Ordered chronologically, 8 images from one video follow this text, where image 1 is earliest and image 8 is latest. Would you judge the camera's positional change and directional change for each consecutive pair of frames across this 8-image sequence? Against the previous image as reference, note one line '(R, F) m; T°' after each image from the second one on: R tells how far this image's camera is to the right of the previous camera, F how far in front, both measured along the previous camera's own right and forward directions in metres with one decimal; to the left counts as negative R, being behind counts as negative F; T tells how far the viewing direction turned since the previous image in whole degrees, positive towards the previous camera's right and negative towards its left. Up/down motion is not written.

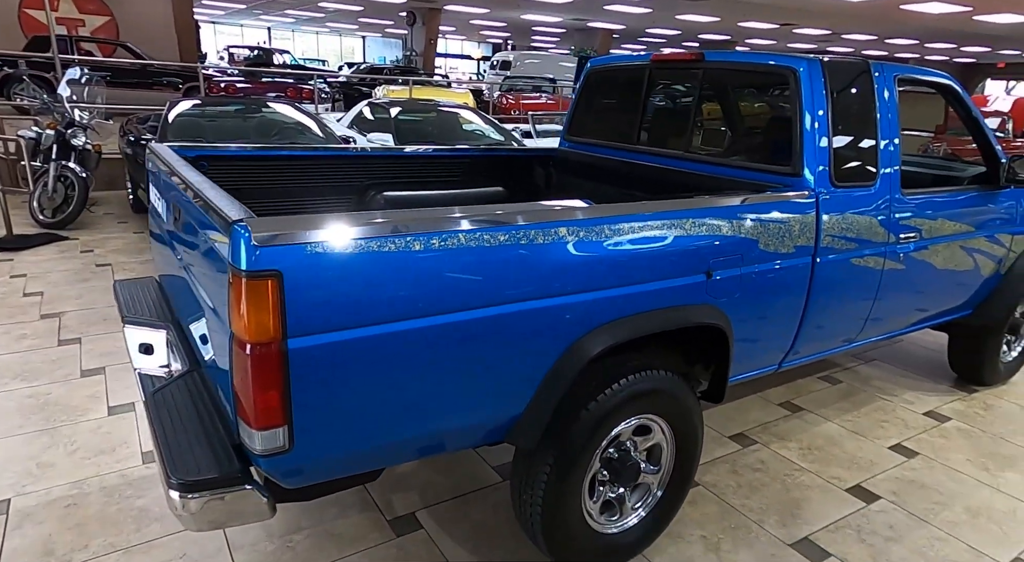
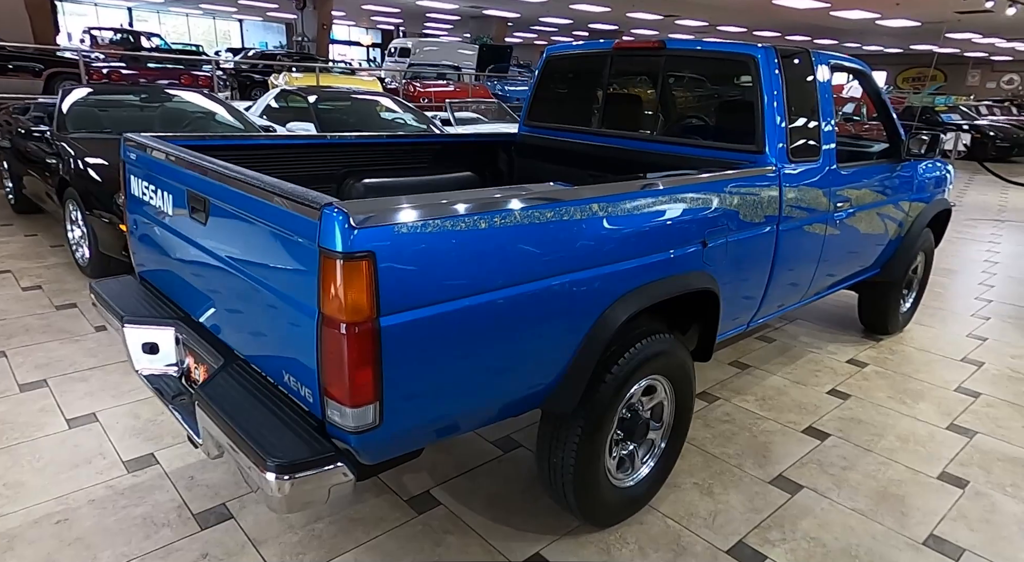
(-0.5, -0.1) m; +10°
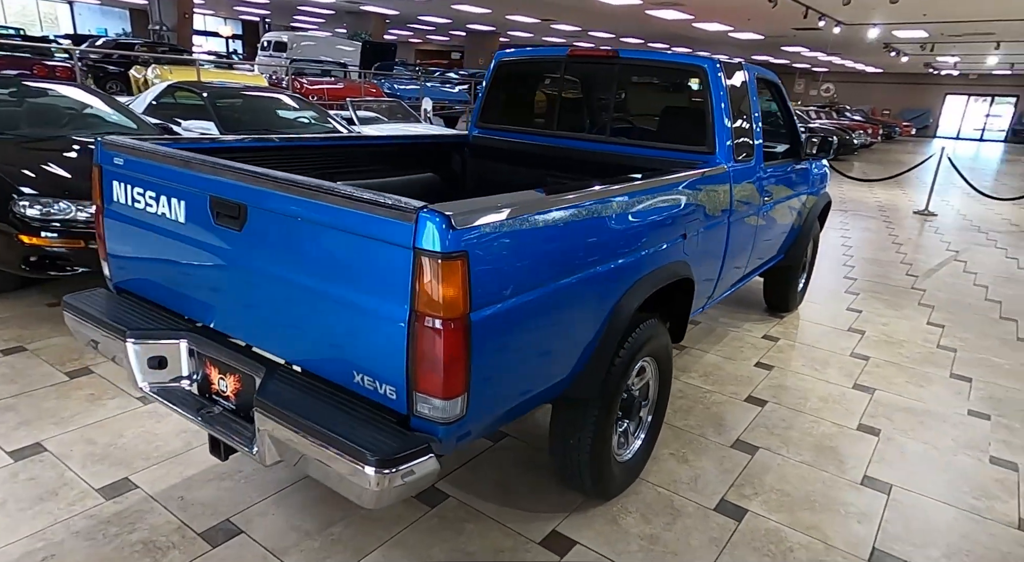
(-0.5, -0.1) m; +12°
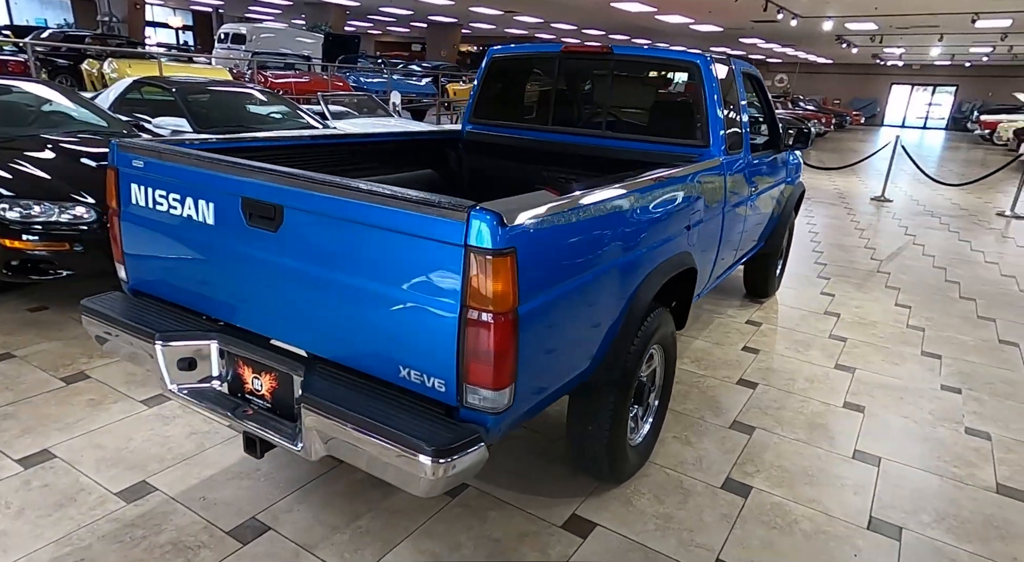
(-0.2, -0.1) m; +4°
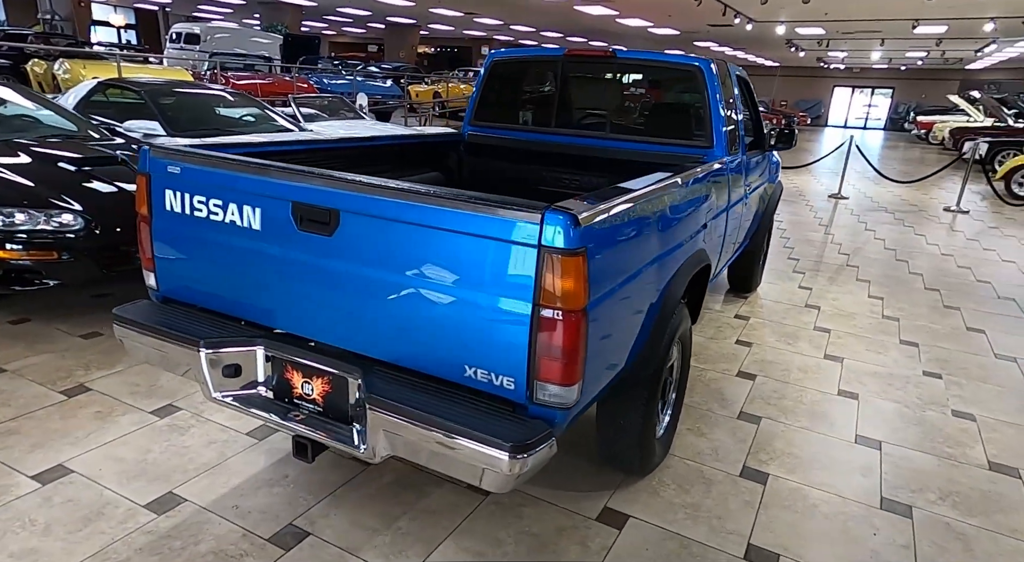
(-0.3, 0.0) m; +4°
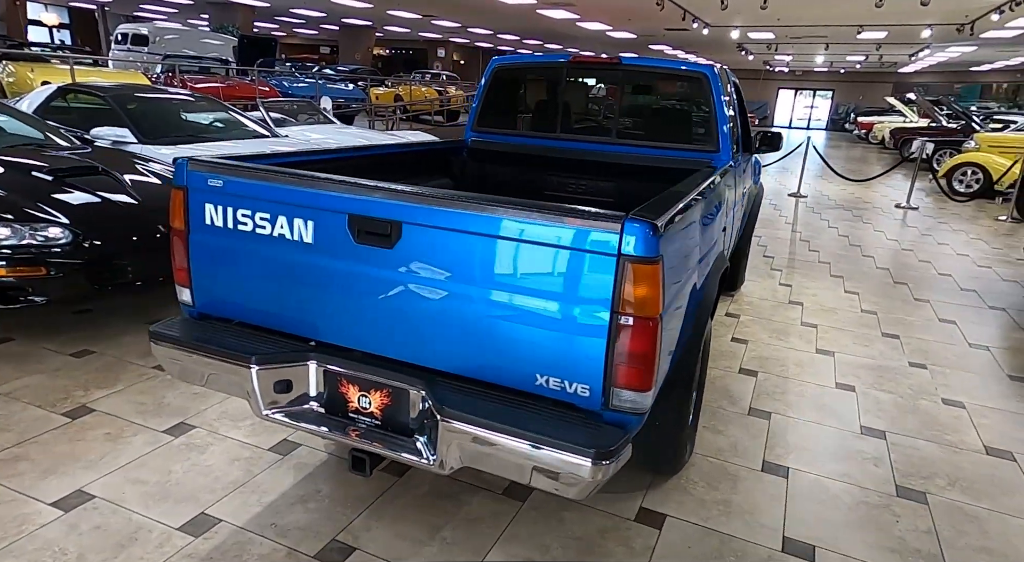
(-0.3, 0.0) m; +4°
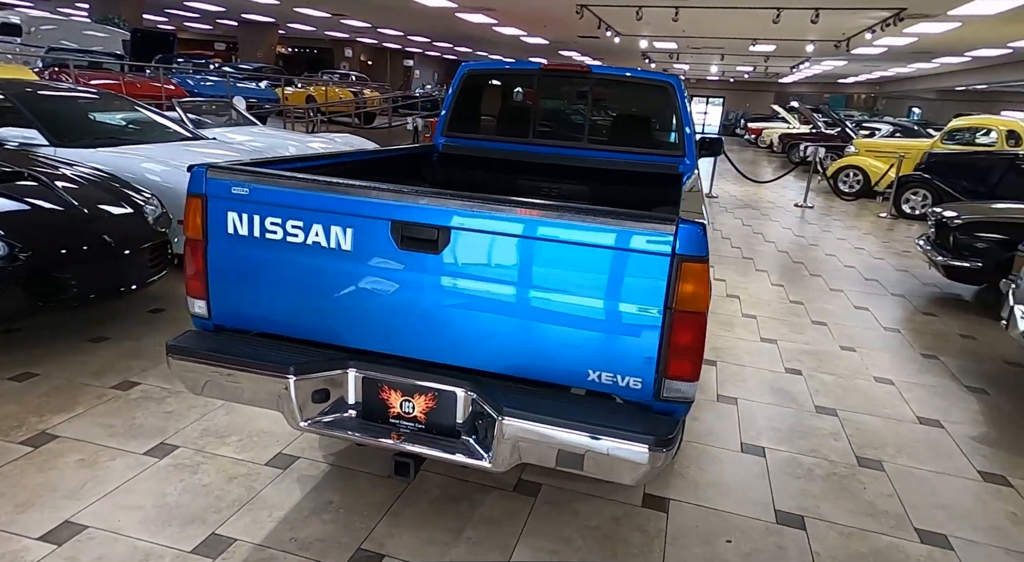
(-0.4, 0.0) m; +9°
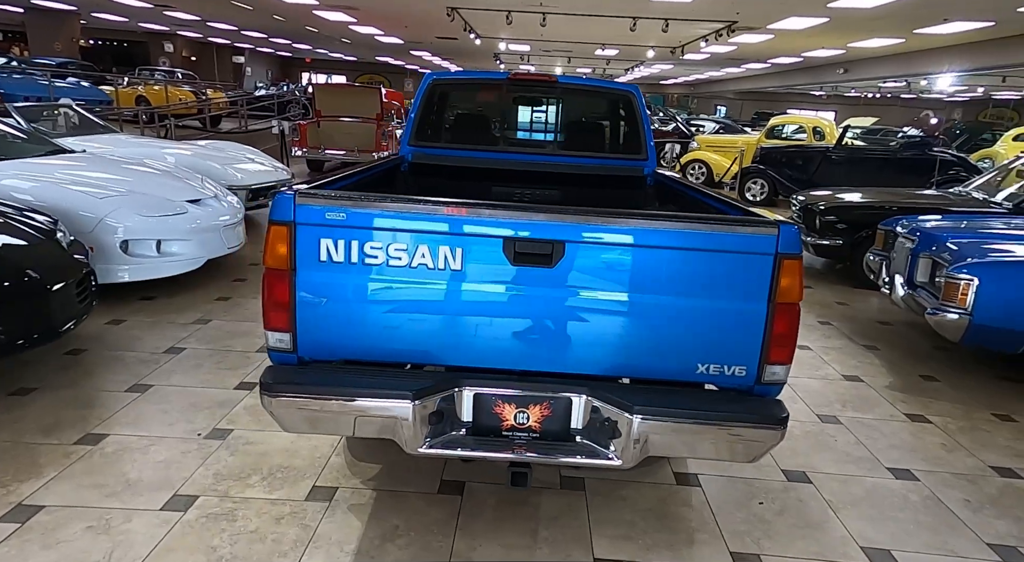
(-0.8, 0.0) m; +14°
